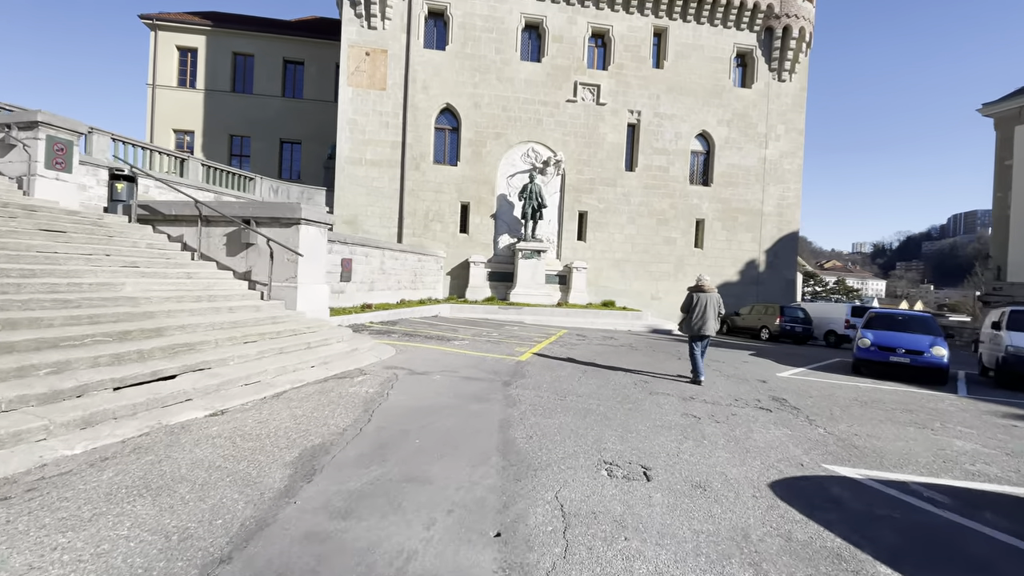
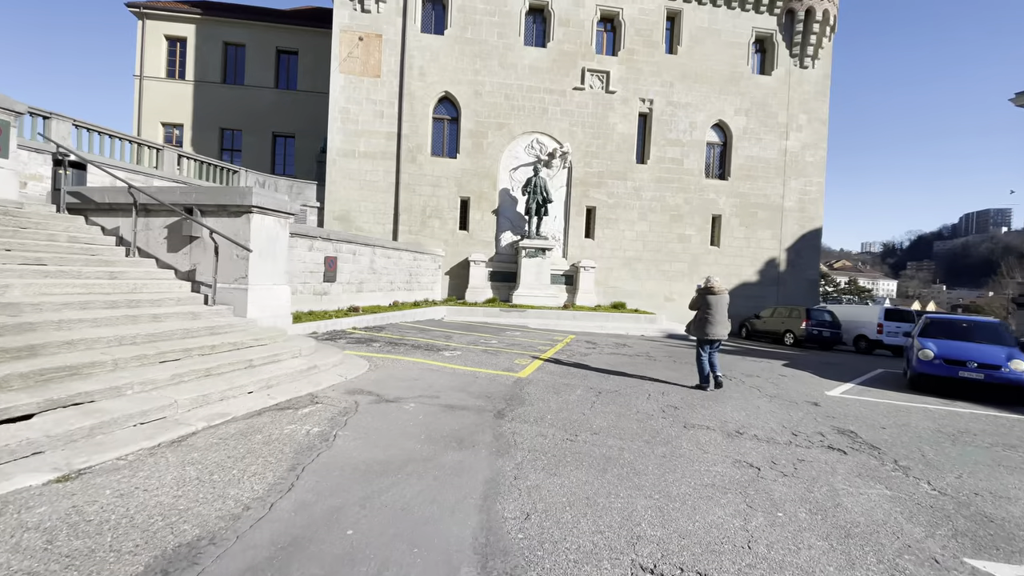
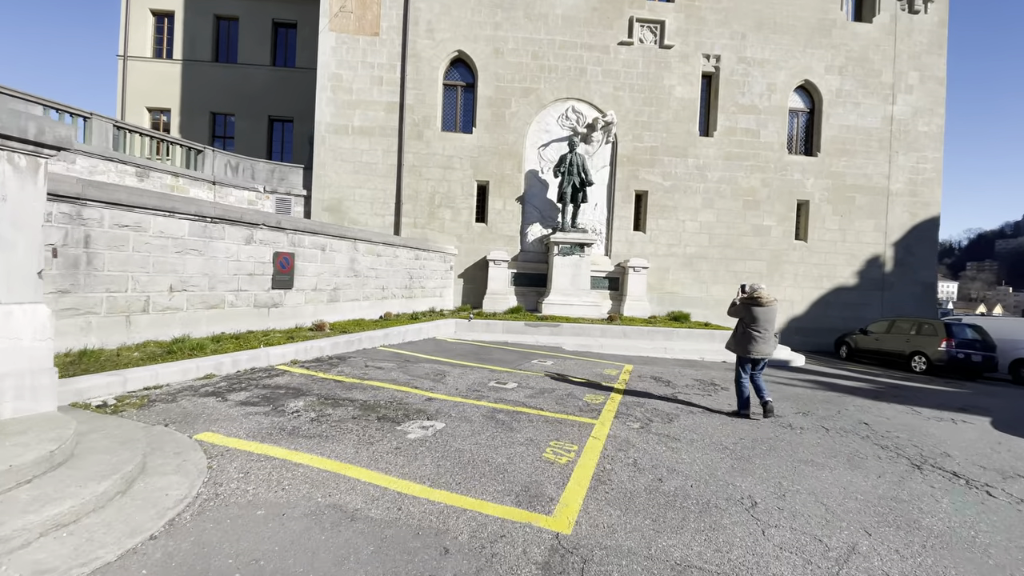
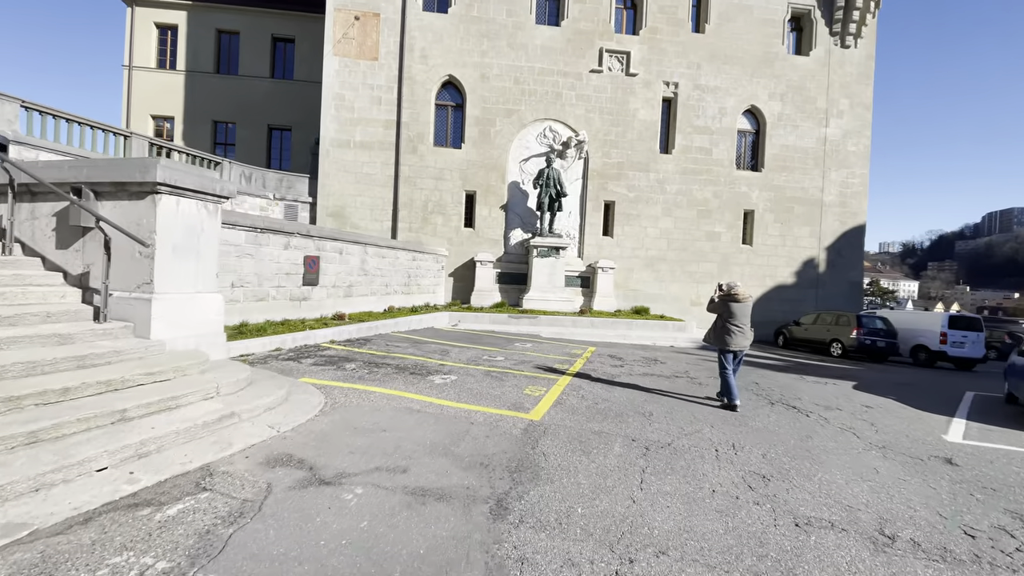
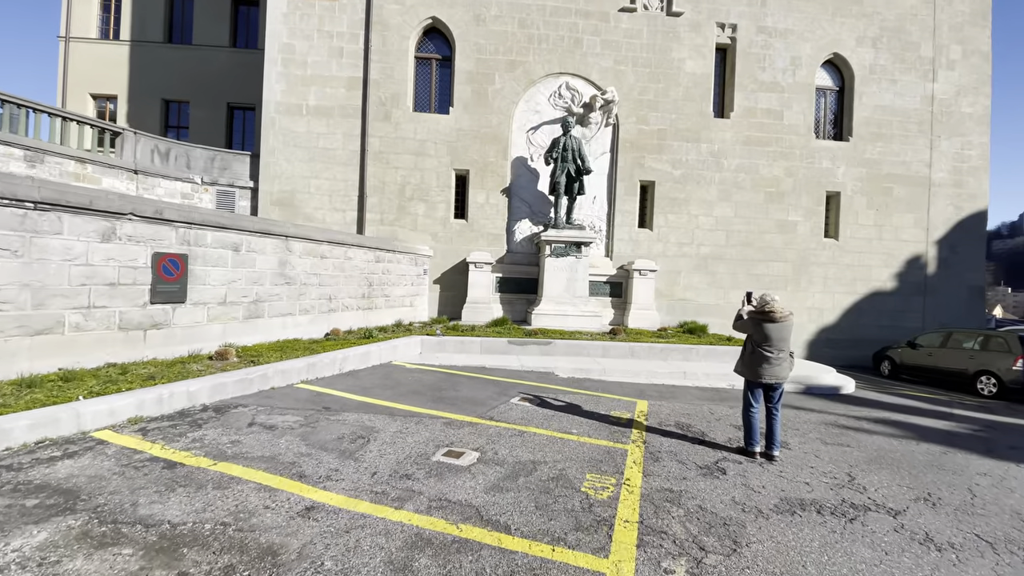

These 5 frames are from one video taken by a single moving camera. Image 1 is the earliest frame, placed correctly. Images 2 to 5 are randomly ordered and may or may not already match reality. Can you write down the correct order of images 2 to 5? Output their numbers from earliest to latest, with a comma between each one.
2, 4, 3, 5
